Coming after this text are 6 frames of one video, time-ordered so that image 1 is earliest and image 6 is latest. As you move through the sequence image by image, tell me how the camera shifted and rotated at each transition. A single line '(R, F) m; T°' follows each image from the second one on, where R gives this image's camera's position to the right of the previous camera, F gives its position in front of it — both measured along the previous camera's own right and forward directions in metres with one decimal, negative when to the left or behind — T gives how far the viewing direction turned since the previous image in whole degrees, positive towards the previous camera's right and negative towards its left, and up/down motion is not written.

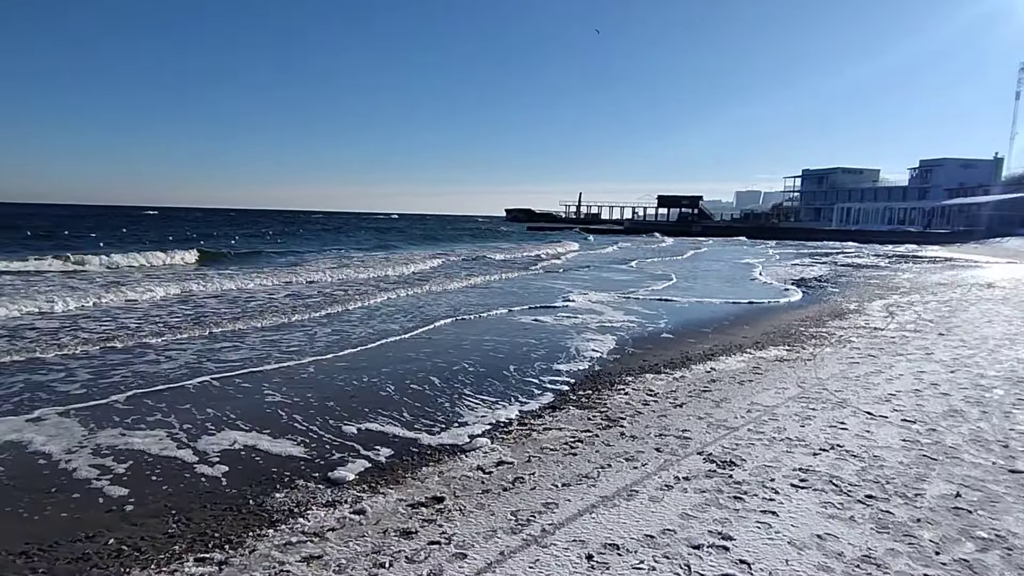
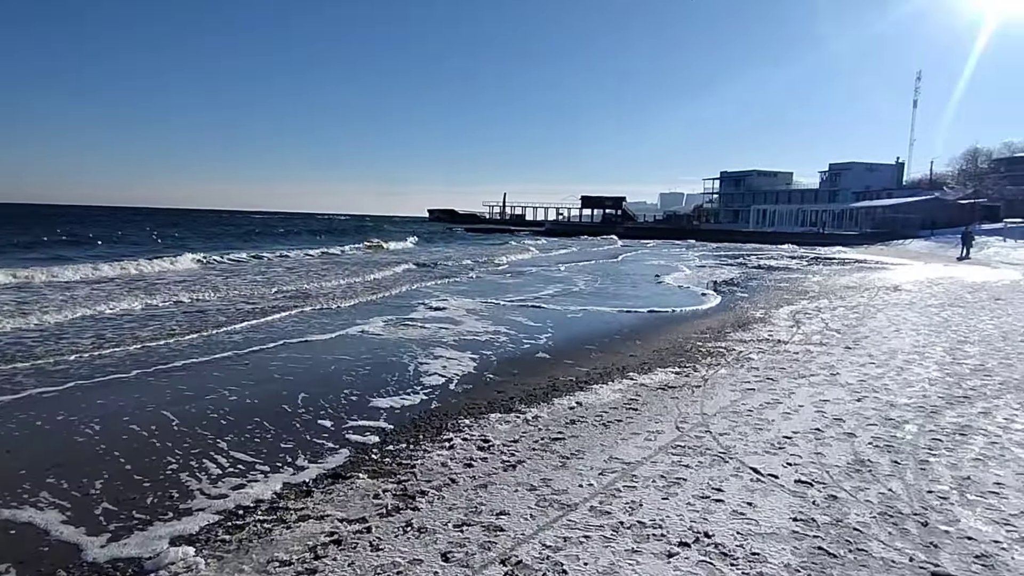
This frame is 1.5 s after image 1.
(+1.4, +1.7) m; +6°
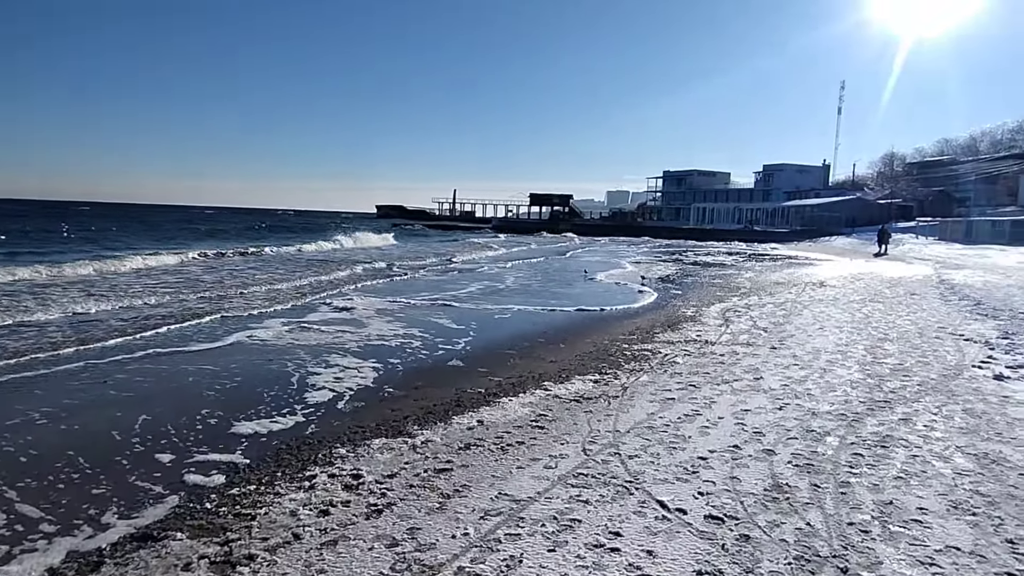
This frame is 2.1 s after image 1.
(+0.6, +0.7) m; +5°
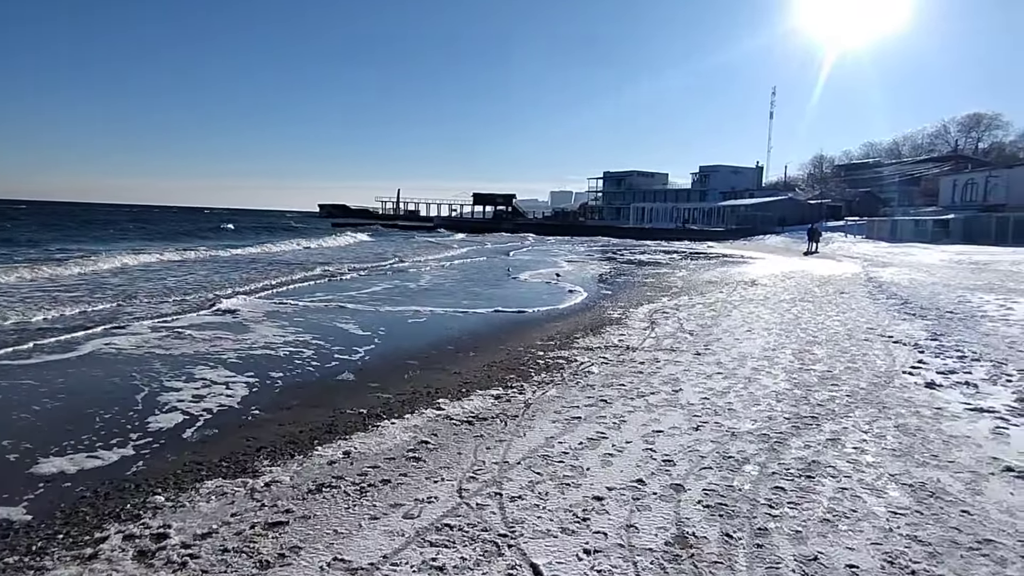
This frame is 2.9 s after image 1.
(+0.7, +0.9) m; +5°
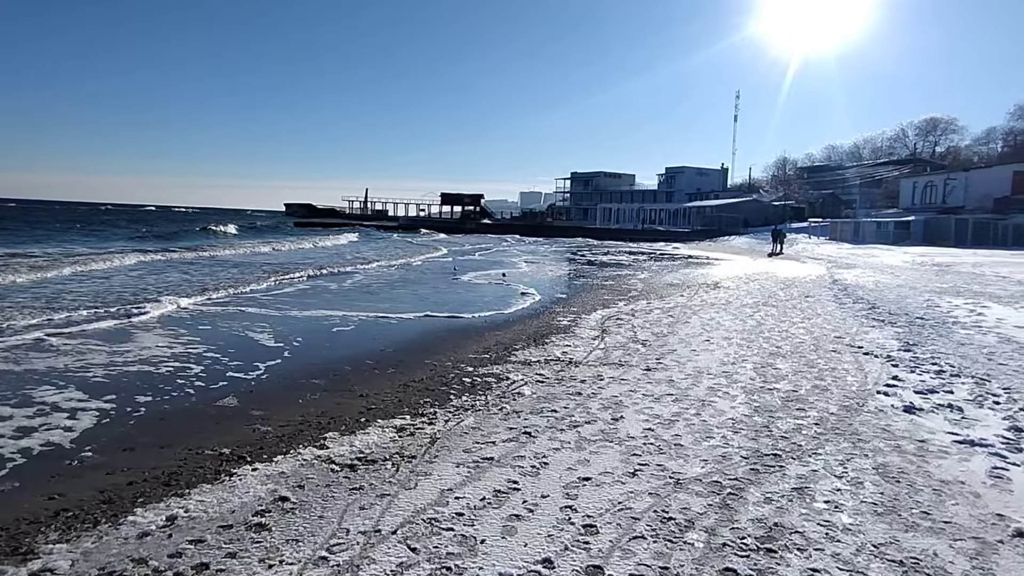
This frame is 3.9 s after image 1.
(+0.6, +1.1) m; +3°
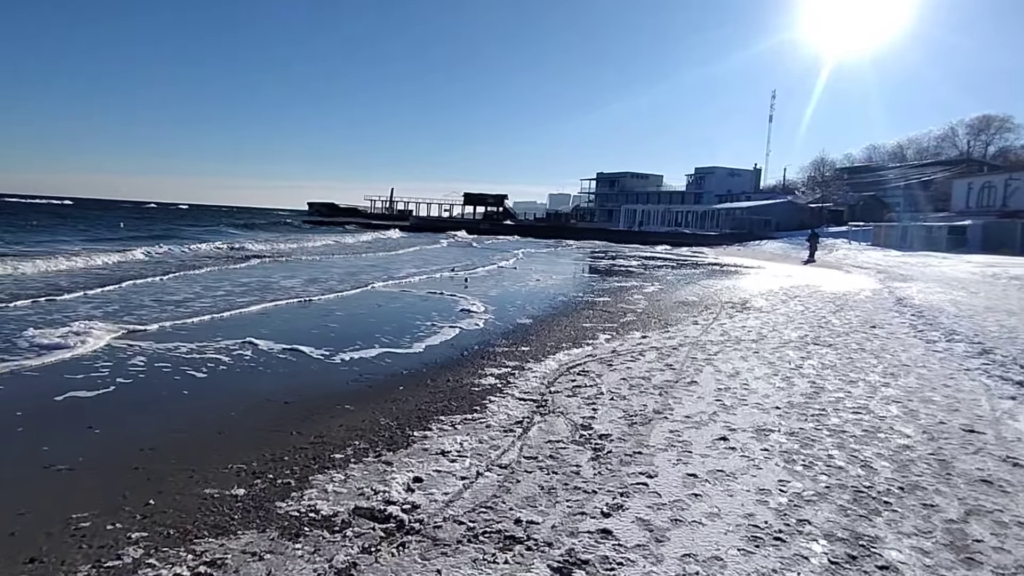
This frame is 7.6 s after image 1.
(+1.6, +4.4) m; -3°
